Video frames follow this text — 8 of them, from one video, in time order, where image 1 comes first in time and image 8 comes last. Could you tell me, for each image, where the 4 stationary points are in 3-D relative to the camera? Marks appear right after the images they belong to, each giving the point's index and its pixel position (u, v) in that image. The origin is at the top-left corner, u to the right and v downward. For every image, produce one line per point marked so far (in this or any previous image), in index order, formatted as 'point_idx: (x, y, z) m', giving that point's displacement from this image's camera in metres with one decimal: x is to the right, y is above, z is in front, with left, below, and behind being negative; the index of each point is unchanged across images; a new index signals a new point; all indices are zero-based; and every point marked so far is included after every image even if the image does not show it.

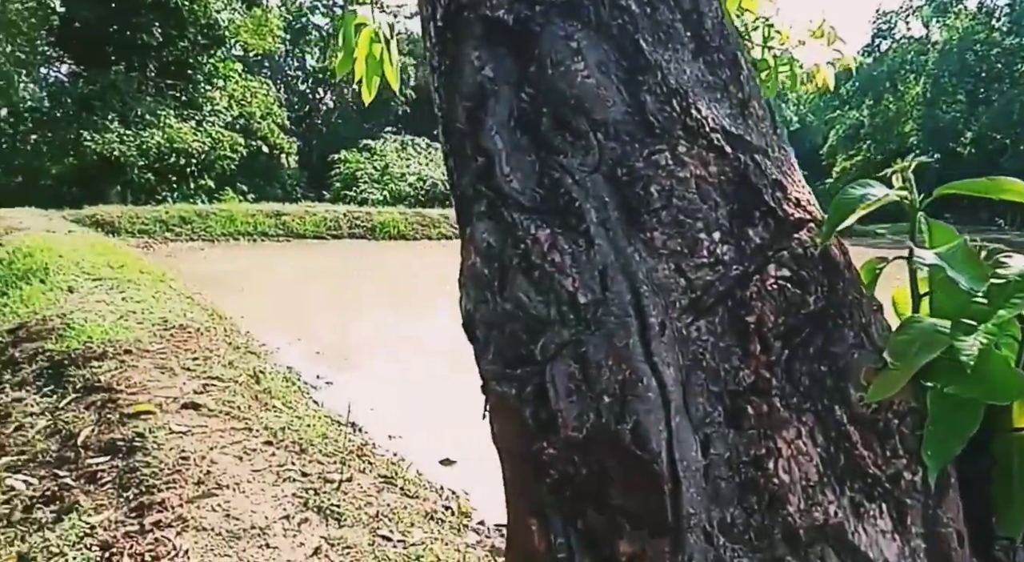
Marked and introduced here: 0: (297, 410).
0: (-1.2, -0.7, +4.0) m
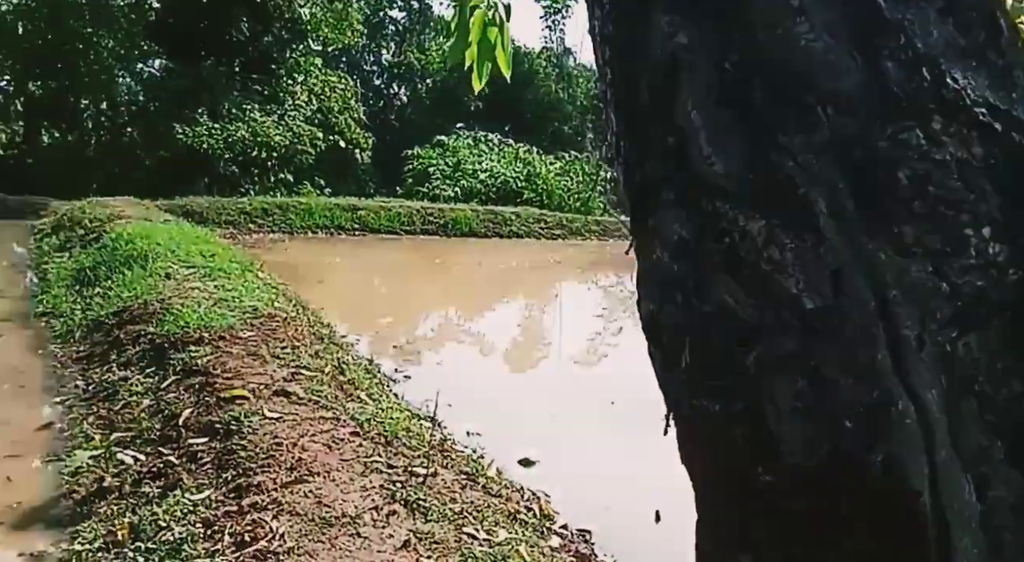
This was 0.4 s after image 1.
0: (-0.7, -0.6, +4.0) m
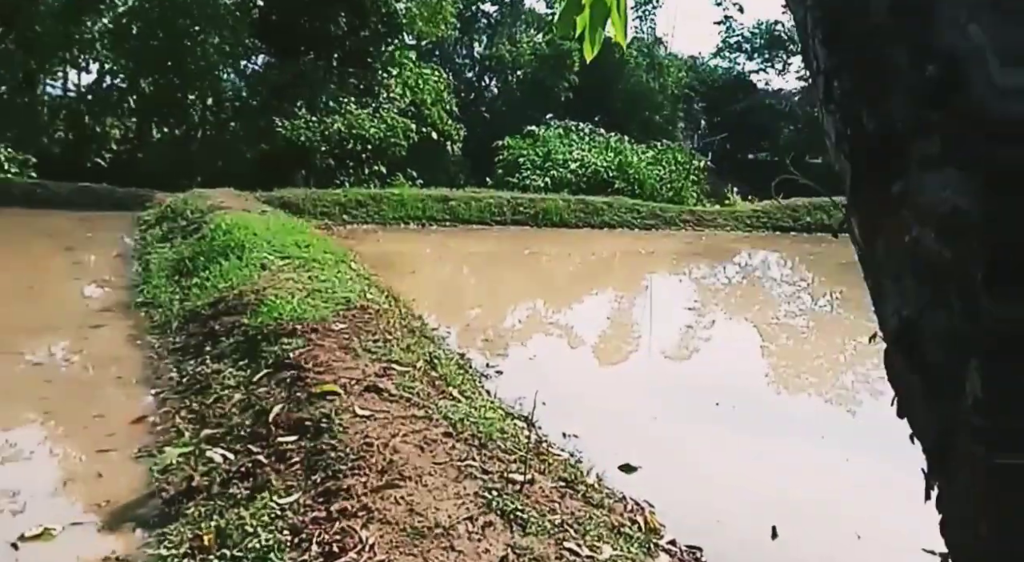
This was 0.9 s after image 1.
0: (-0.2, -0.6, +3.8) m
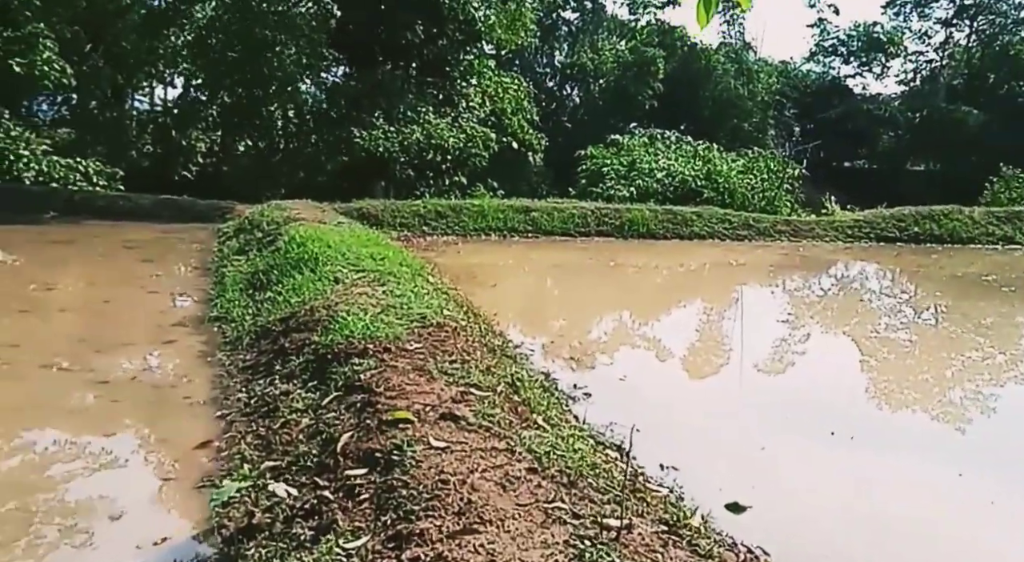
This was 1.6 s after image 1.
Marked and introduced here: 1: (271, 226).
0: (+0.2, -0.7, +3.4) m
1: (-2.5, +0.6, +7.8) m
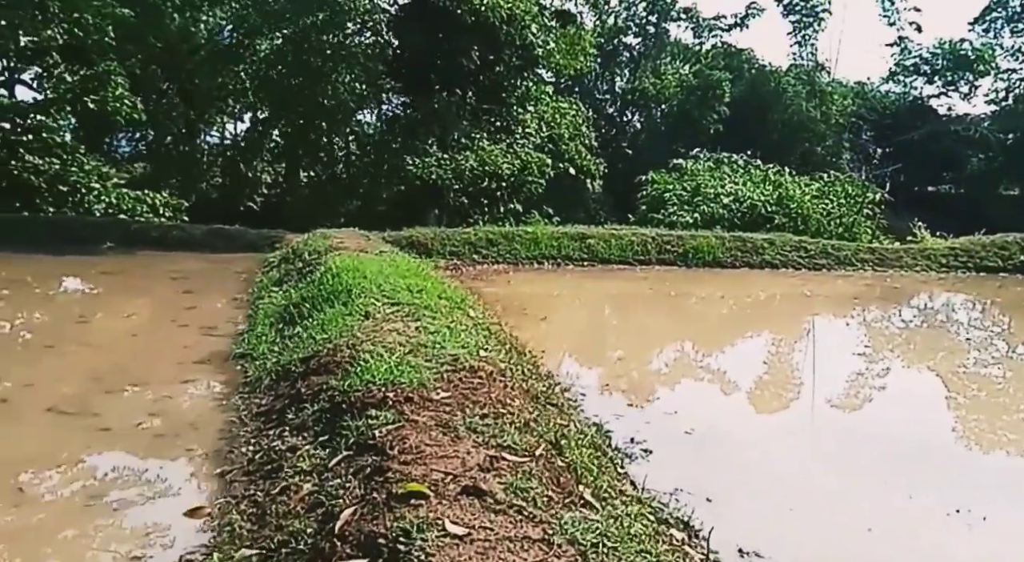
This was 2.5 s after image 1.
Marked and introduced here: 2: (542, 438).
0: (+0.4, -0.8, +2.8) m
1: (-1.9, +0.3, +7.4) m
2: (+0.1, -0.6, +2.9) m
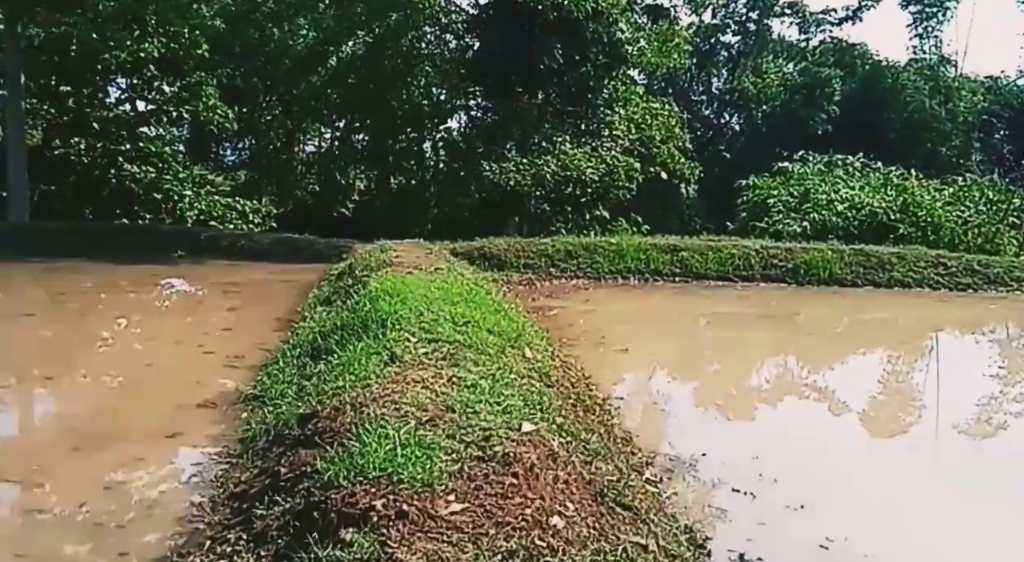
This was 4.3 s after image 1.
0: (+0.5, -1.0, +1.7) m
1: (-1.3, +0.1, +6.5) m
2: (+0.2, -0.8, +1.8) m
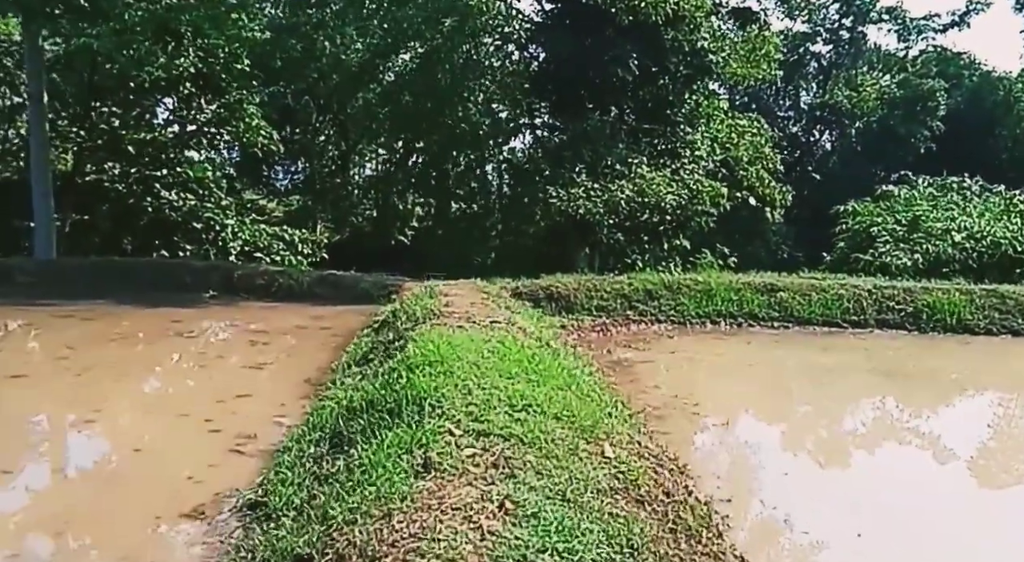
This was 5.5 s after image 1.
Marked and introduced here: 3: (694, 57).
0: (+0.5, -1.2, +0.6) m
1: (-0.8, -0.3, +5.6) m
2: (+0.3, -1.0, +0.8) m
3: (+2.9, +3.6, +12.3) m
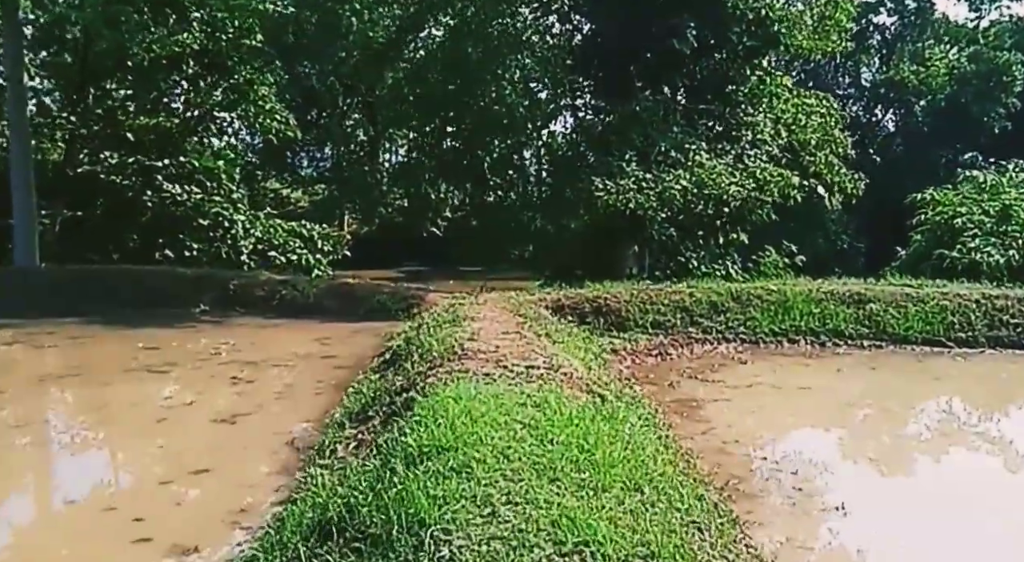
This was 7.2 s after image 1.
0: (+0.5, -1.5, -0.7) m
1: (-0.5, -0.5, +4.4) m
2: (+0.3, -1.3, -0.5) m
3: (+3.5, +3.6, +10.8) m
